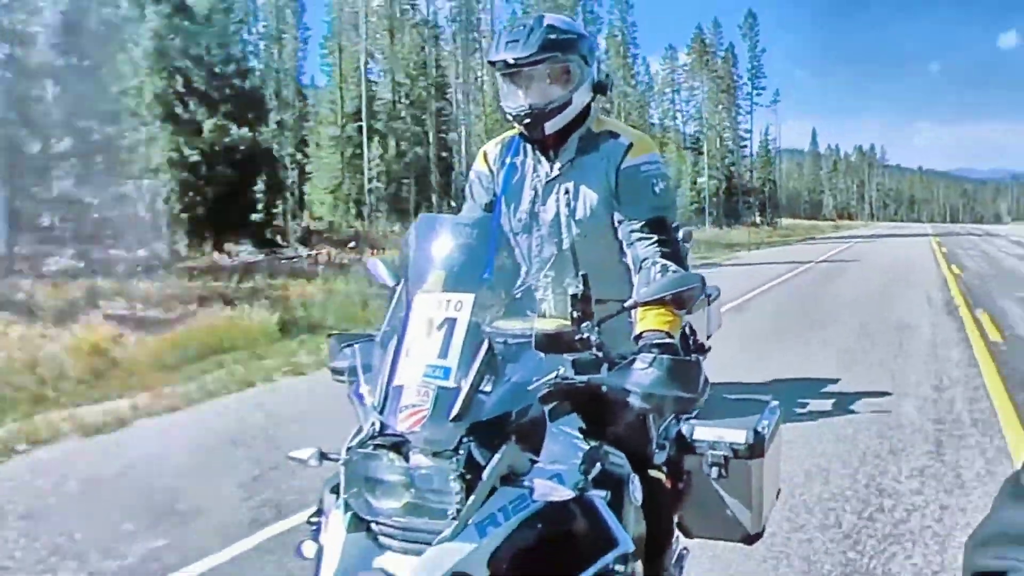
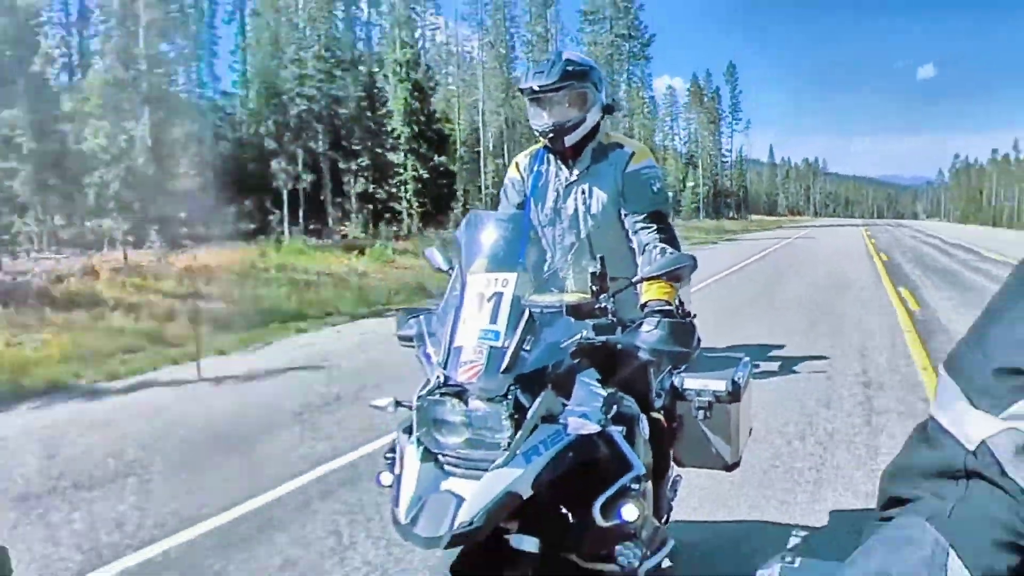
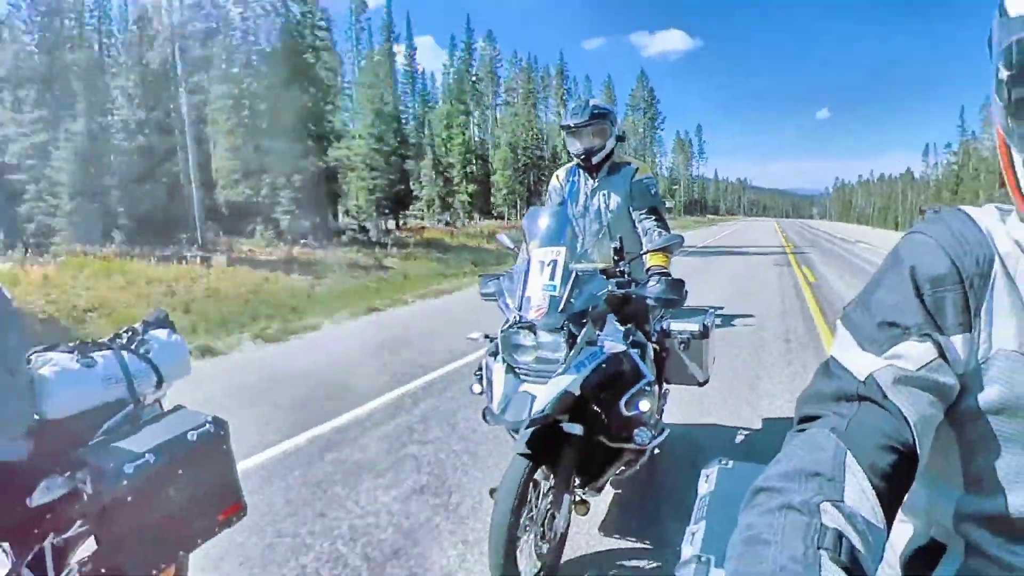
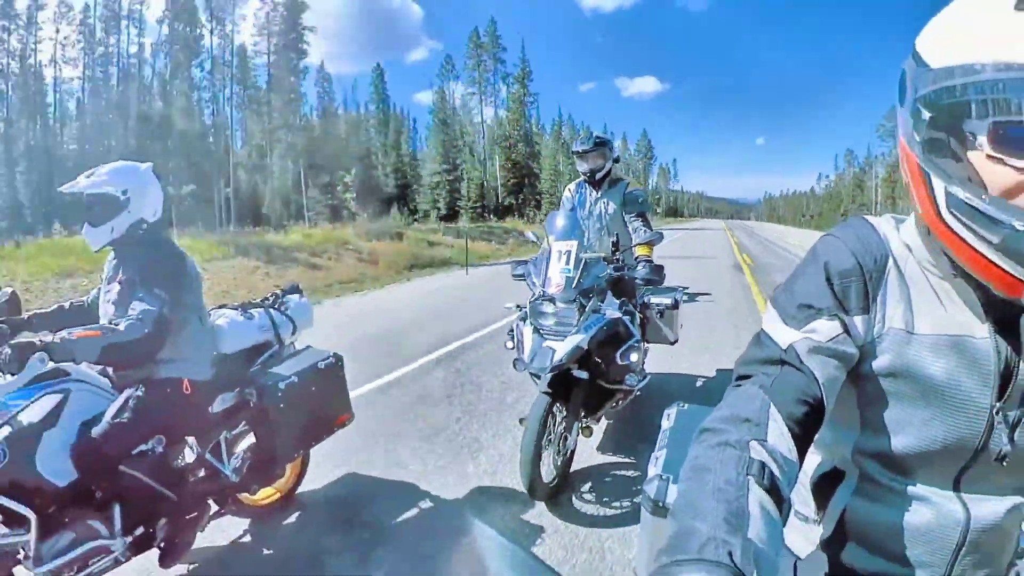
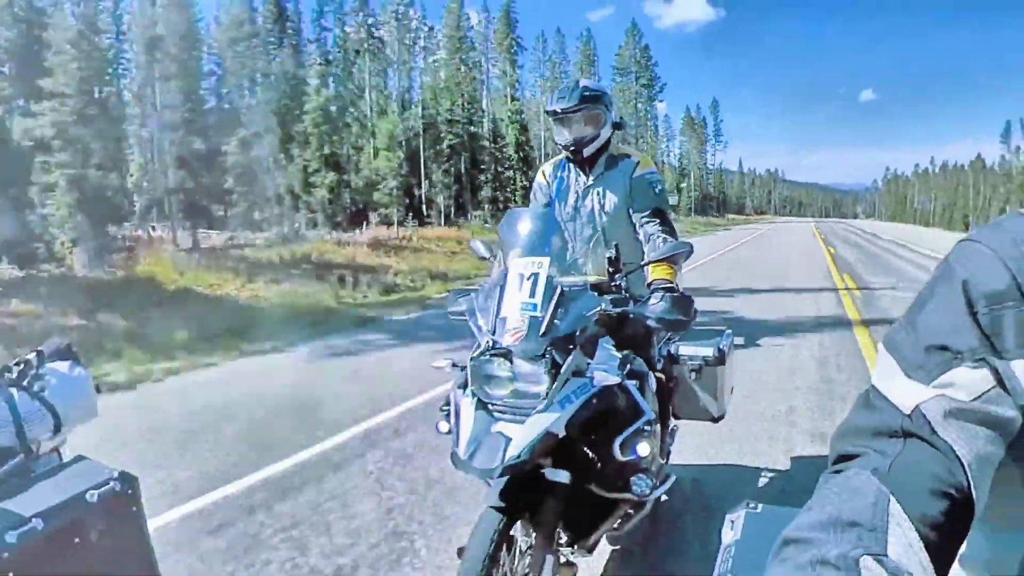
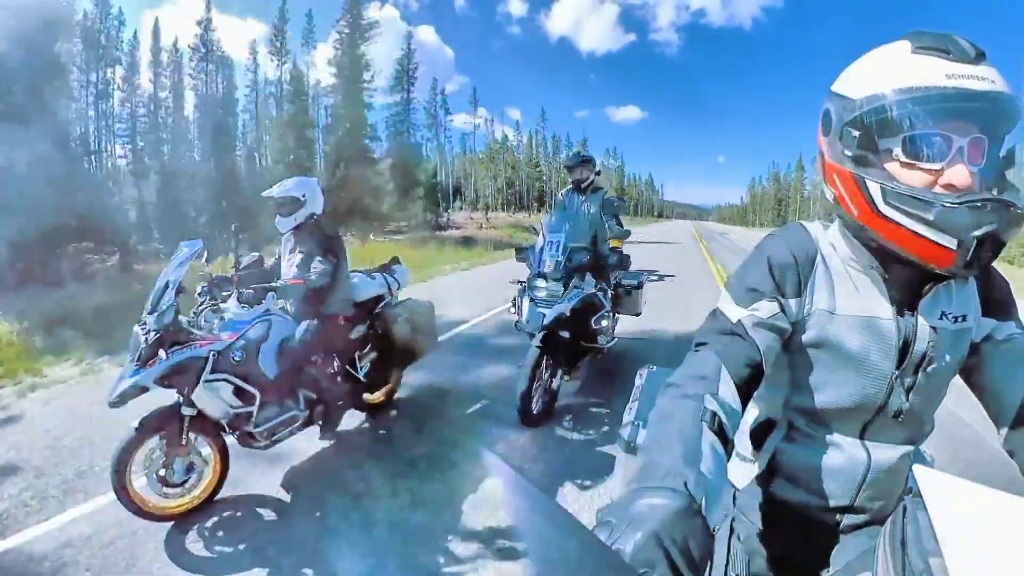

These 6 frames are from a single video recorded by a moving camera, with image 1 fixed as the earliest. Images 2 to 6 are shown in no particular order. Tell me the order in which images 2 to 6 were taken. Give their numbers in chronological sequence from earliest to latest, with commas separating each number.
2, 5, 3, 4, 6
